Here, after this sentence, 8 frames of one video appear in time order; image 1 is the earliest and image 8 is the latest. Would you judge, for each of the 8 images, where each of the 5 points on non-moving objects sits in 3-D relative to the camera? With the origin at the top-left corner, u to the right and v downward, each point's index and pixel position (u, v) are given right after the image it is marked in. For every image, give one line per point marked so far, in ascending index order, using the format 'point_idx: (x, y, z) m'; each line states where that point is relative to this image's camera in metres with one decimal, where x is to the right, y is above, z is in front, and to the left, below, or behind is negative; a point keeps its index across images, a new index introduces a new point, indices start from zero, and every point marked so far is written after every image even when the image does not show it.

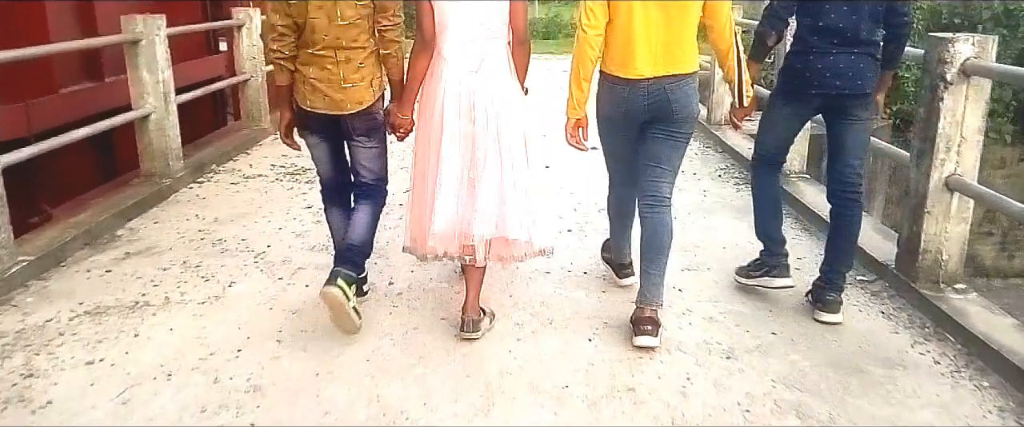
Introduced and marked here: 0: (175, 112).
0: (-2.1, +0.6, +4.7) m
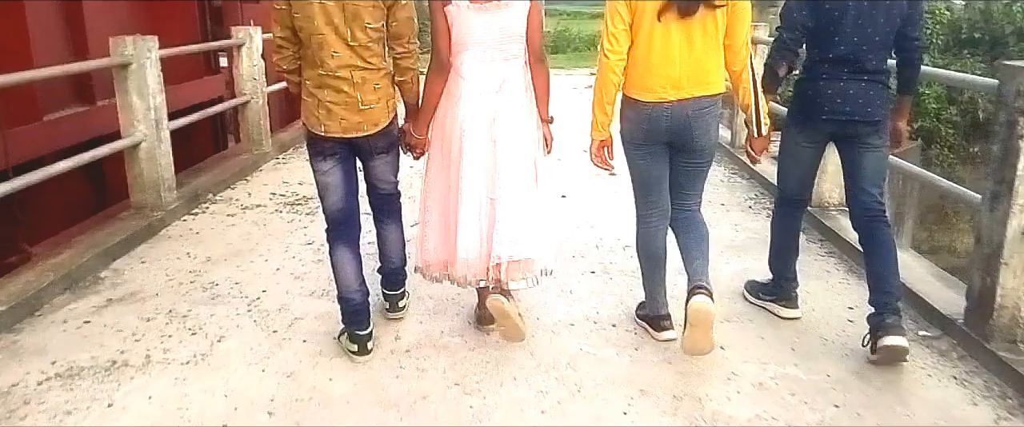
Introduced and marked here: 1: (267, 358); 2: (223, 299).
0: (-2.0, +0.4, +4.4) m
1: (-0.9, -0.5, +2.8) m
2: (-1.2, -0.4, +3.3) m
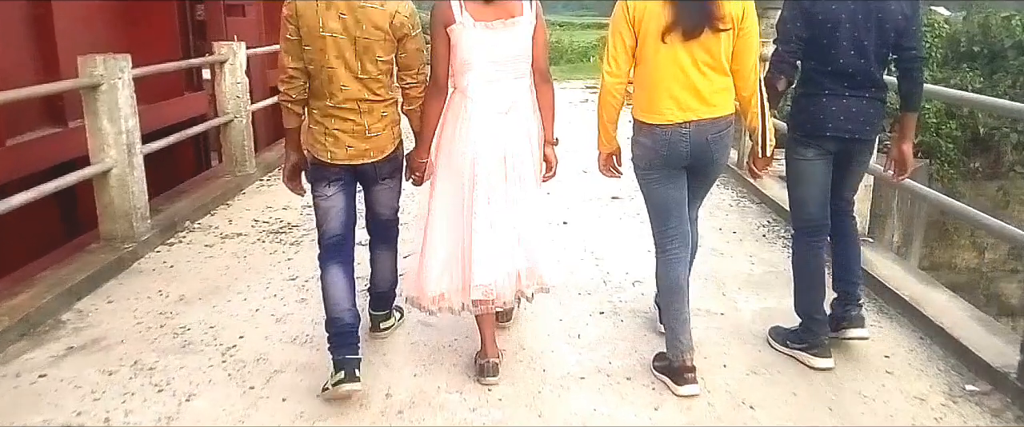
0: (-2.0, +0.3, +4.1) m
1: (-0.9, -0.7, +2.4) m
2: (-1.2, -0.5, +3.0) m
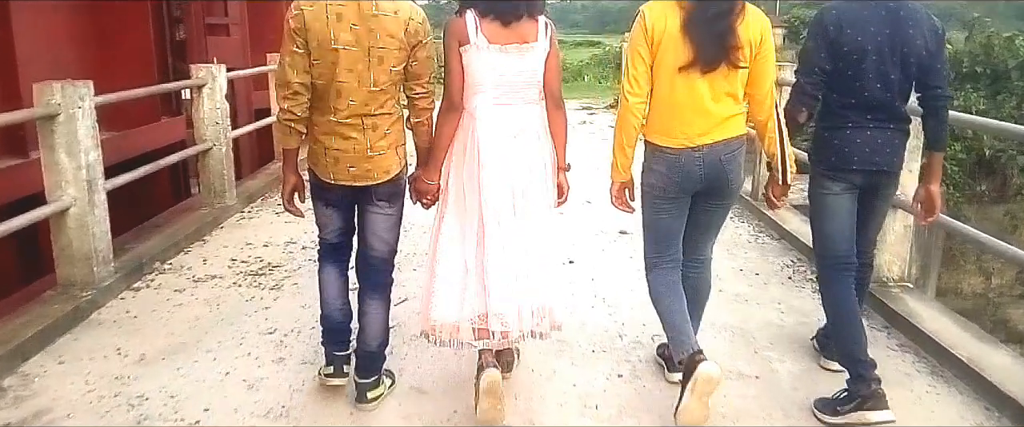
0: (-2.0, 0.0, +3.7) m
1: (-0.8, -0.8, +2.0) m
2: (-1.2, -0.7, +2.6) m
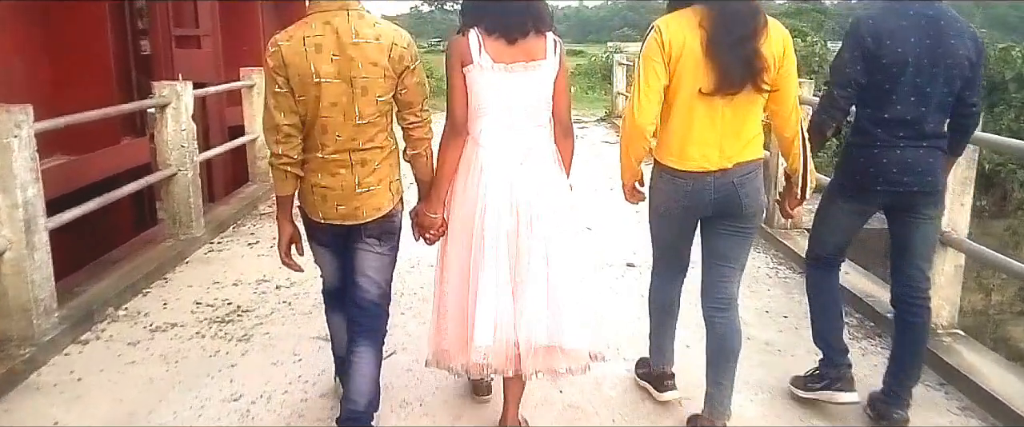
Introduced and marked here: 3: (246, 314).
0: (-2.0, -0.1, +3.2) m
1: (-0.8, -1.0, +1.6) m
2: (-1.2, -0.9, +2.1) m
3: (-1.3, -0.5, +3.7) m
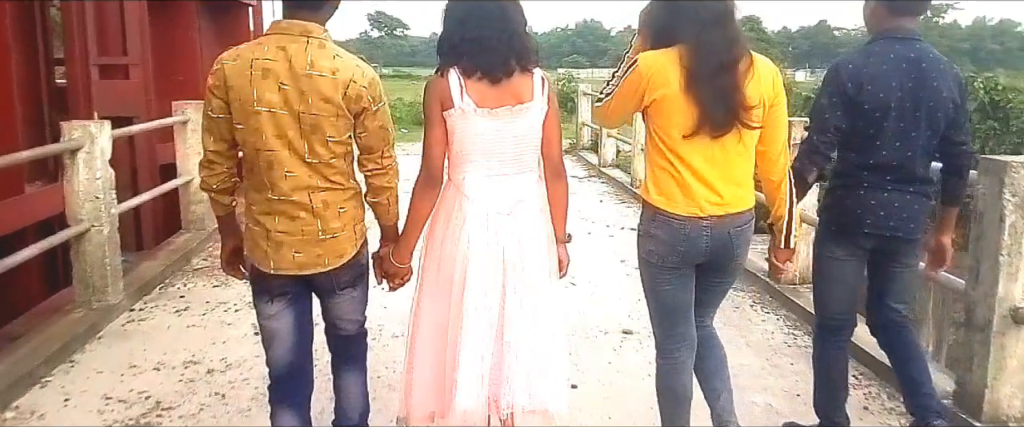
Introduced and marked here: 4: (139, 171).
0: (-2.0, -0.4, +2.5) m
1: (-0.7, -1.2, +0.9) m
2: (-1.1, -1.1, +1.4) m
3: (-1.3, -0.8, +3.0) m
4: (-2.9, +0.4, +6.1) m
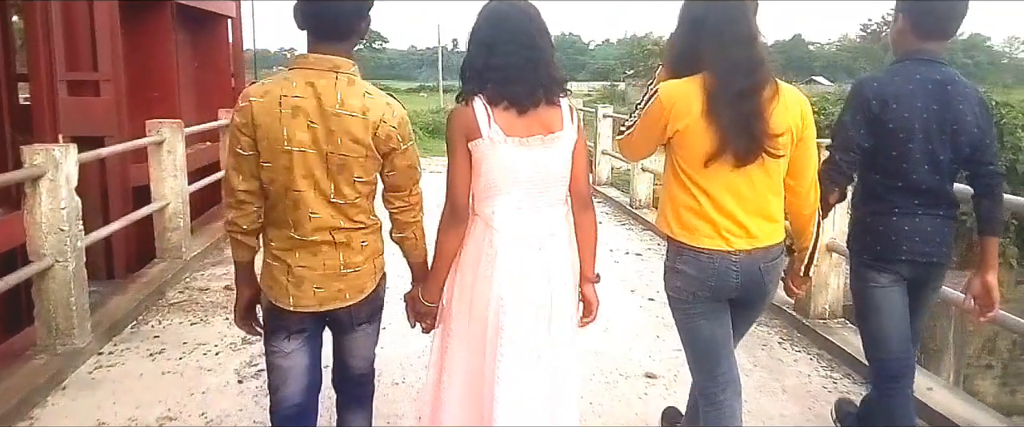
0: (-1.9, -0.6, +2.1) m
1: (-0.6, -1.3, +0.5) m
2: (-1.0, -1.2, +1.0) m
3: (-1.2, -0.9, +2.6) m
4: (-2.9, +0.2, +5.6) m
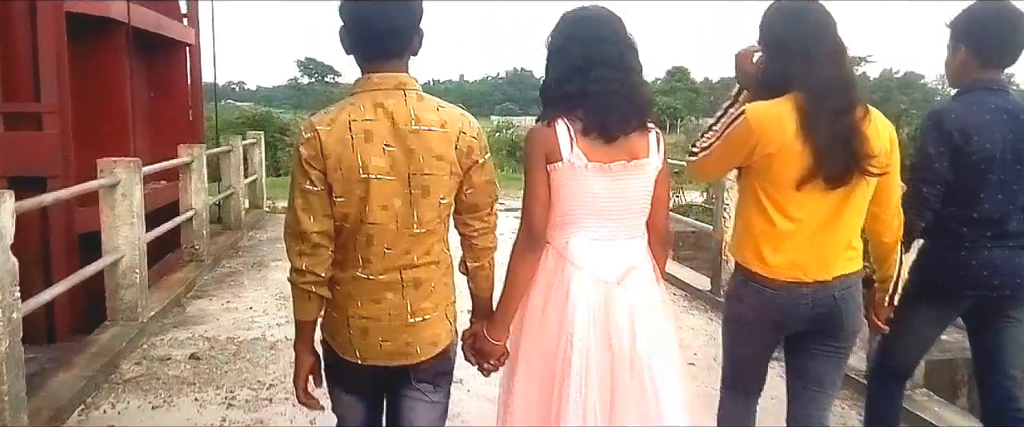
0: (-1.6, -0.7, +1.3) m
1: (-0.2, -1.4, -0.2) m
2: (-0.6, -1.3, +0.3) m
3: (-1.0, -1.1, +1.9) m
4: (-2.9, -0.2, +4.8) m
